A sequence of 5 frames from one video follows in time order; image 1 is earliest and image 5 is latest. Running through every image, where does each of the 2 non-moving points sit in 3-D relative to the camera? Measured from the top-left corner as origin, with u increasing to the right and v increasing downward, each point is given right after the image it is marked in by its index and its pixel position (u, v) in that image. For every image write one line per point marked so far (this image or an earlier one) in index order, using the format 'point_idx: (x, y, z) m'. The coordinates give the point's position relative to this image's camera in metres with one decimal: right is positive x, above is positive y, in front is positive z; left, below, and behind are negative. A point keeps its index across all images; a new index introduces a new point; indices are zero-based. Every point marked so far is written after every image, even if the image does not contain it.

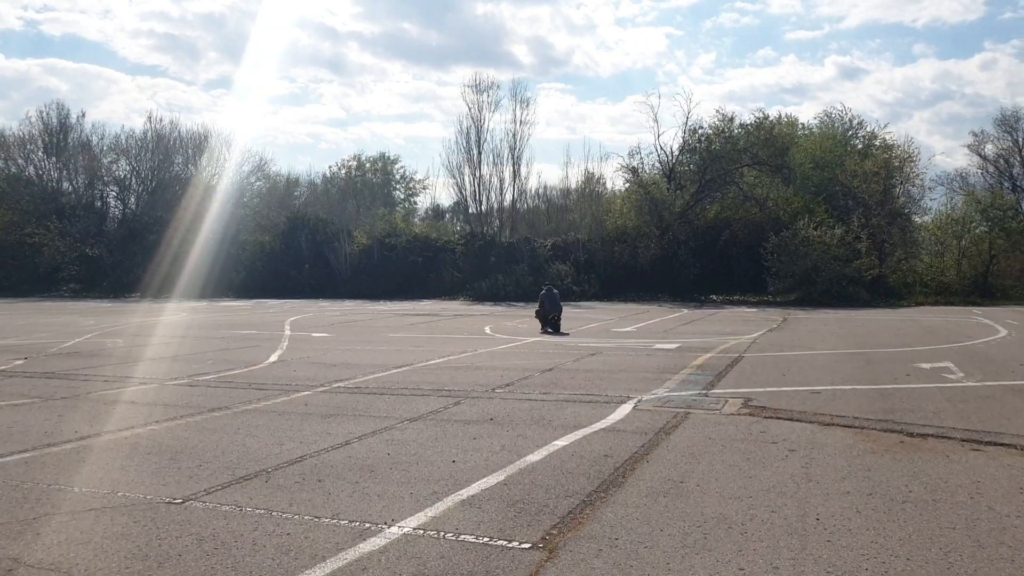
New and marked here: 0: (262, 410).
0: (-3.3, -1.6, +10.4) m
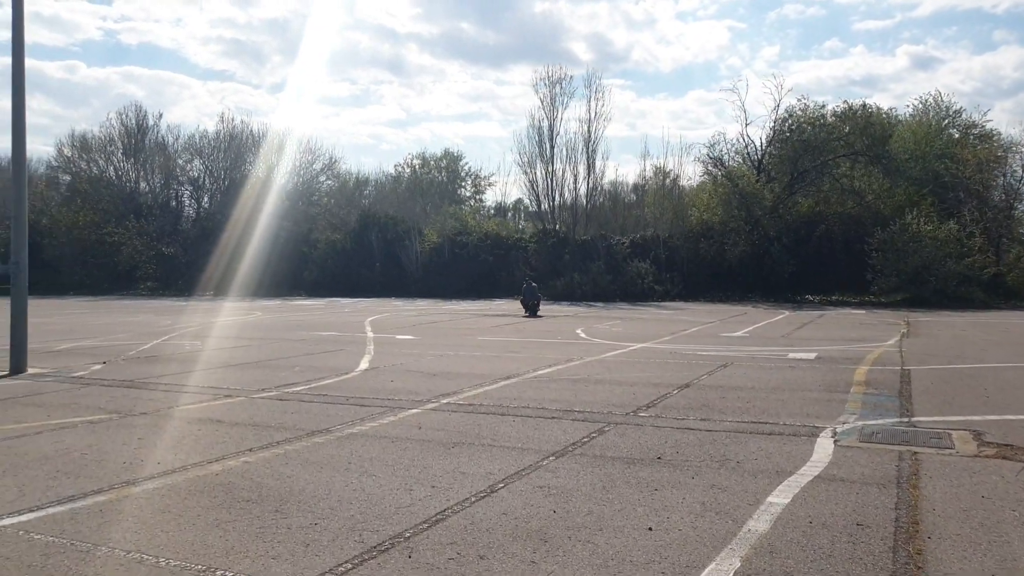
0: (-1.6, -1.7, +8.8) m
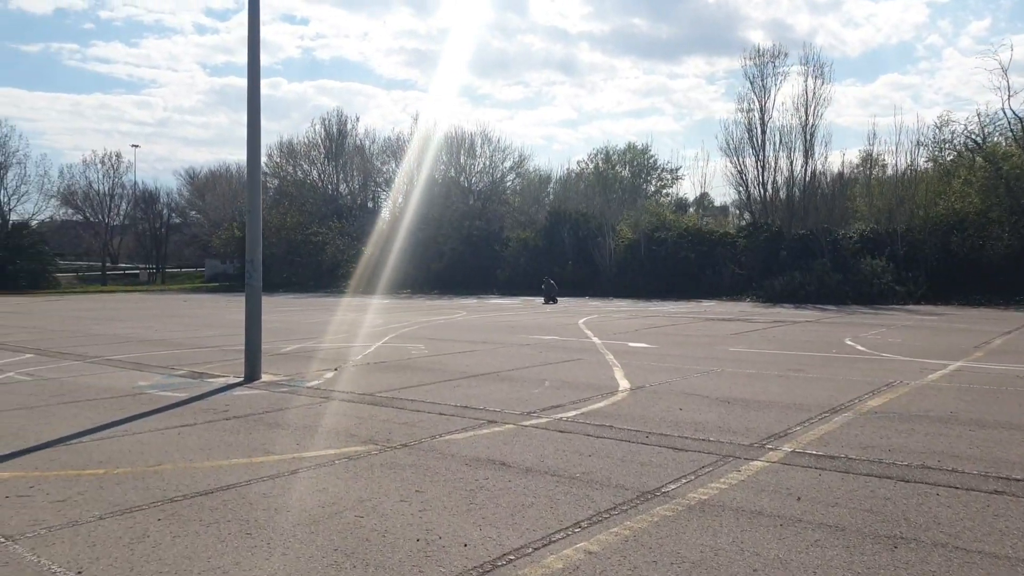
0: (+1.7, -1.7, +6.1) m
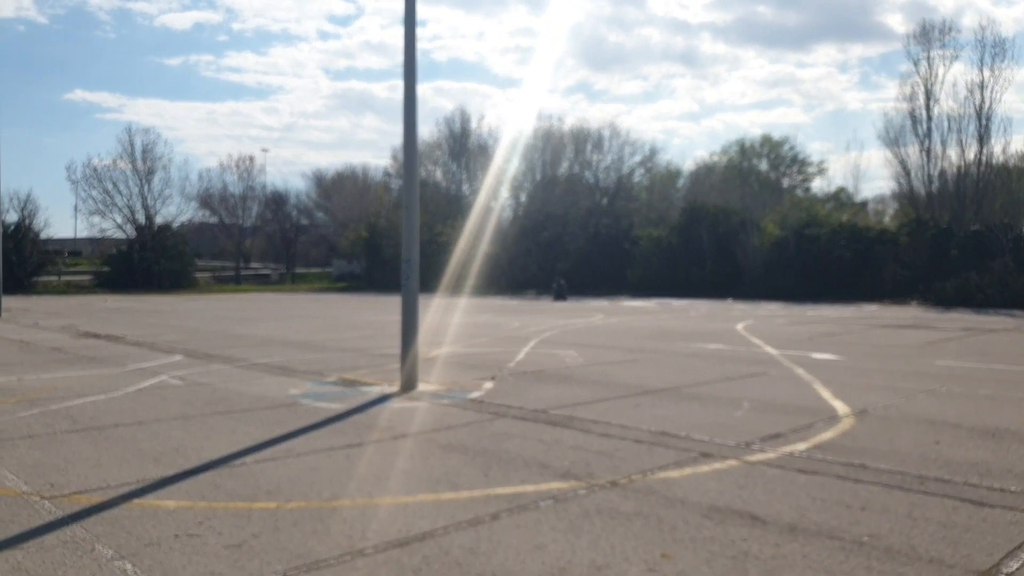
0: (+3.5, -1.8, +4.2) m
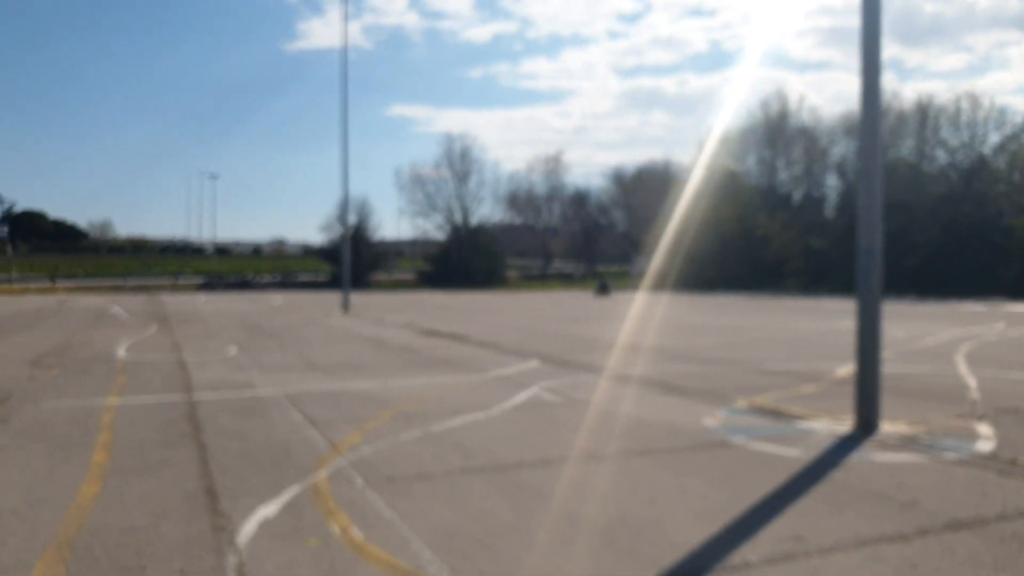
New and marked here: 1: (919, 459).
0: (+6.1, -1.8, -0.7) m
1: (+4.2, -1.7, +8.2) m
